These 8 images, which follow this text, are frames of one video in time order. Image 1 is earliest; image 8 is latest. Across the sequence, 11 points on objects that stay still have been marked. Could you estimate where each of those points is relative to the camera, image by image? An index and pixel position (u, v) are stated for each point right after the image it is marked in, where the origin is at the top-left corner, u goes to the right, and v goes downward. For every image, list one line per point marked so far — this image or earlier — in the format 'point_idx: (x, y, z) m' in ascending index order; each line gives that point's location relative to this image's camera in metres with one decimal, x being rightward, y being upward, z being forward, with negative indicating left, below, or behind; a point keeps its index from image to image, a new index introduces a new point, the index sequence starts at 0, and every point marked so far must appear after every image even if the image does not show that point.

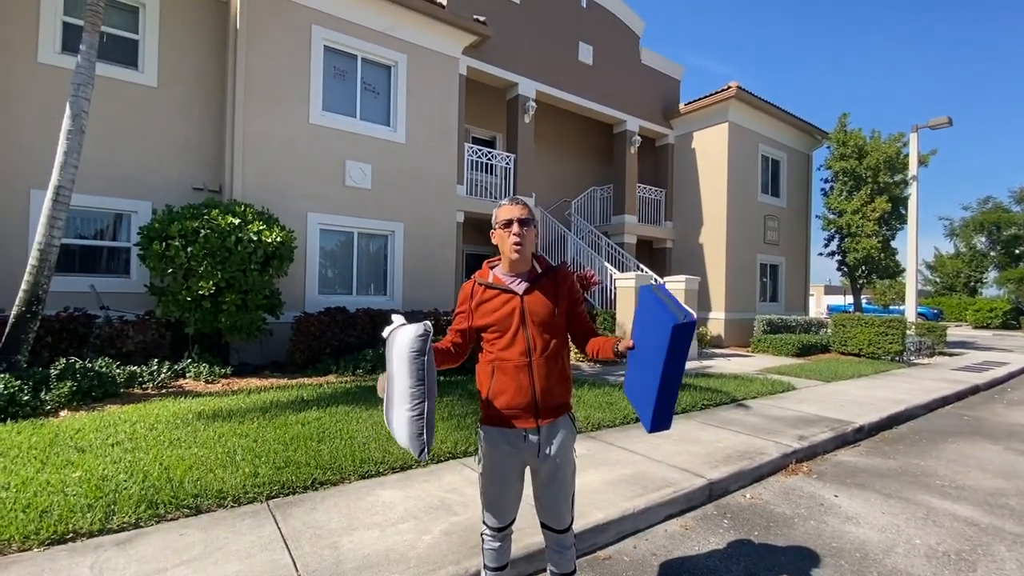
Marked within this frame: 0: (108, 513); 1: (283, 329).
0: (-2.5, -1.4, +3.1) m
1: (-4.1, -0.7, +8.9) m
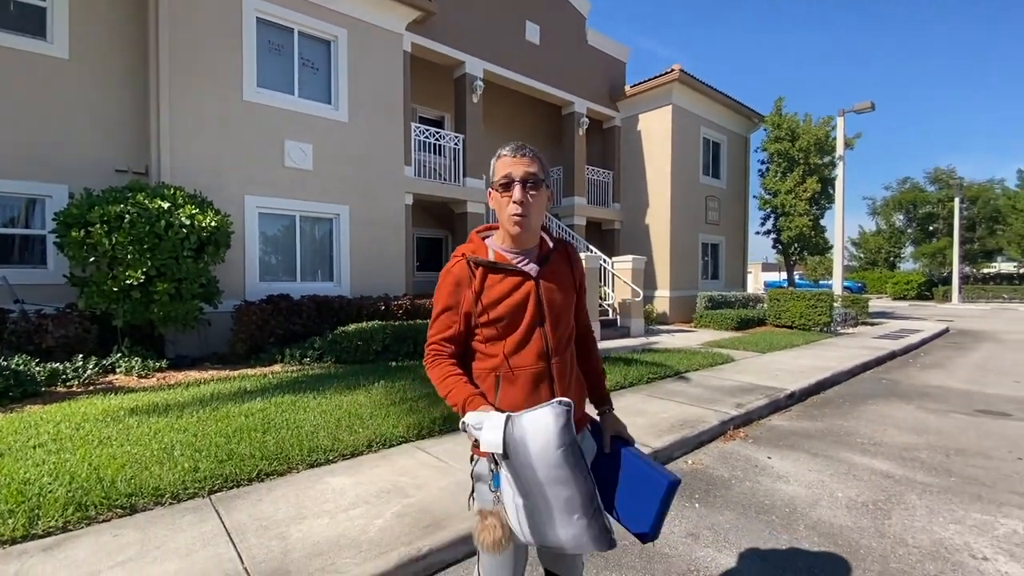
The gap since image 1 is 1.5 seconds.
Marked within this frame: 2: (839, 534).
0: (-2.8, -1.3, +2.9) m
1: (-5.0, -0.5, +8.5) m
2: (+2.2, -1.7, +3.3) m
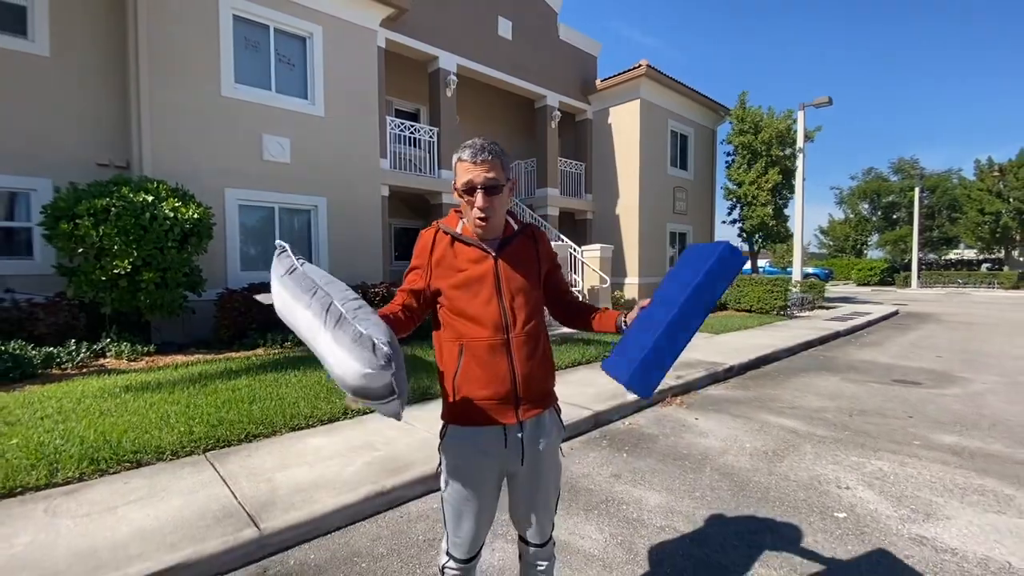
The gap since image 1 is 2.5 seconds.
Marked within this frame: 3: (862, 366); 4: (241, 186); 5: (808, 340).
0: (-3.2, -1.2, +3.4) m
1: (-5.5, -0.3, +8.9) m
2: (+1.8, -1.5, +4.0) m
3: (+6.0, -1.3, +8.5) m
4: (-5.2, +1.9, +9.4) m
5: (+6.2, -1.1, +10.3) m
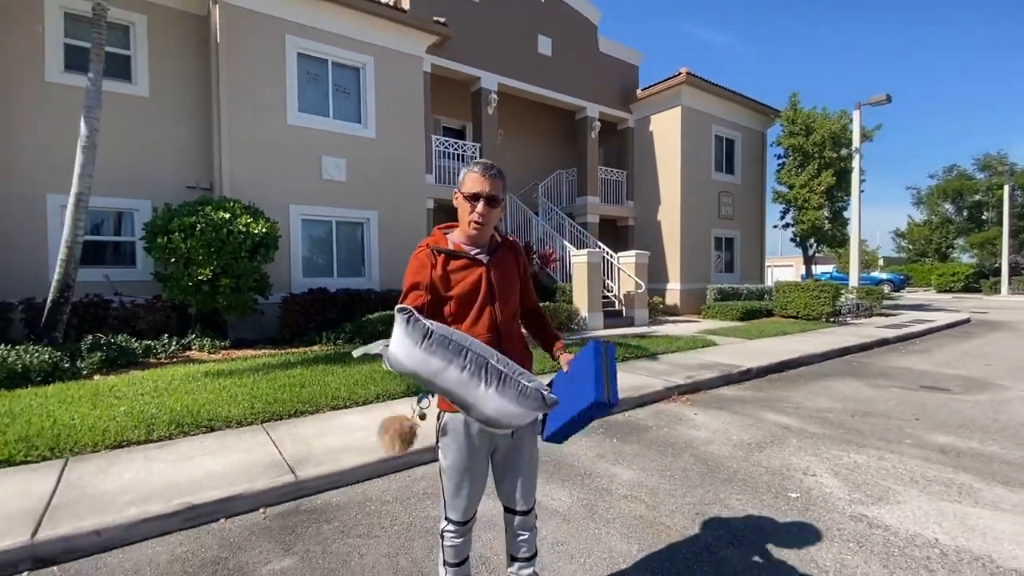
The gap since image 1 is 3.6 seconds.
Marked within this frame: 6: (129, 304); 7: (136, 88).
0: (-3.2, -1.3, +4.4) m
1: (-4.9, -0.4, +10.1) m
2: (+1.8, -1.5, +4.4) m
3: (+6.5, -1.4, +8.3) m
4: (-4.5, +1.8, +10.6) m
5: (+6.9, -1.2, +10.1) m
6: (-6.6, -0.3, +8.5) m
7: (-7.3, +3.9, +9.5) m
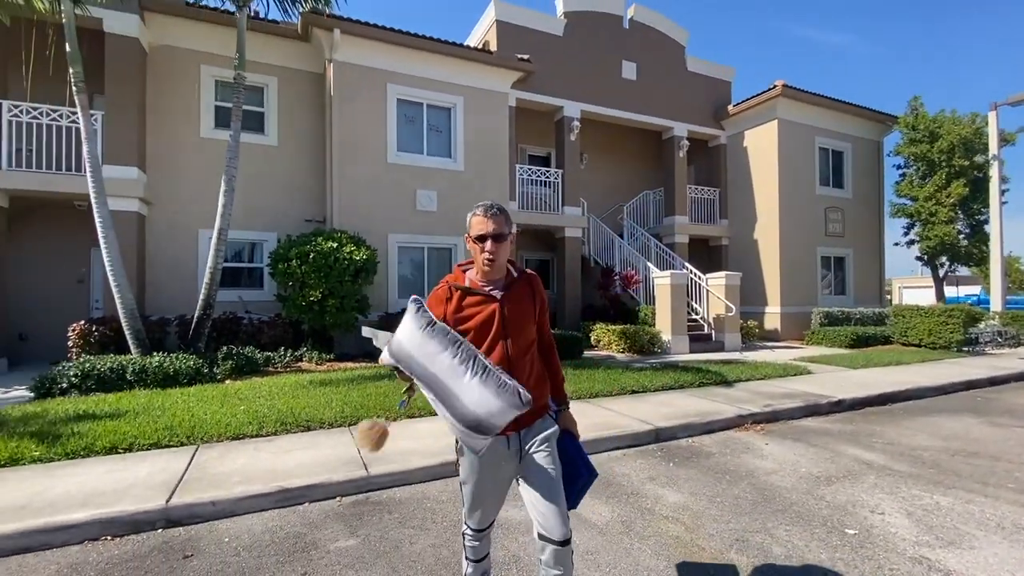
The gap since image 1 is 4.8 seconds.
0: (-2.7, -1.5, +5.3) m
1: (-3.2, -0.9, +11.2) m
2: (+2.3, -1.8, +4.3) m
3: (+7.6, -1.8, +7.2) m
4: (-2.7, +1.4, +11.8) m
5: (+8.3, -1.7, +8.9) m
6: (-5.2, -0.7, +9.9) m
7: (-5.6, +3.4, +11.3) m
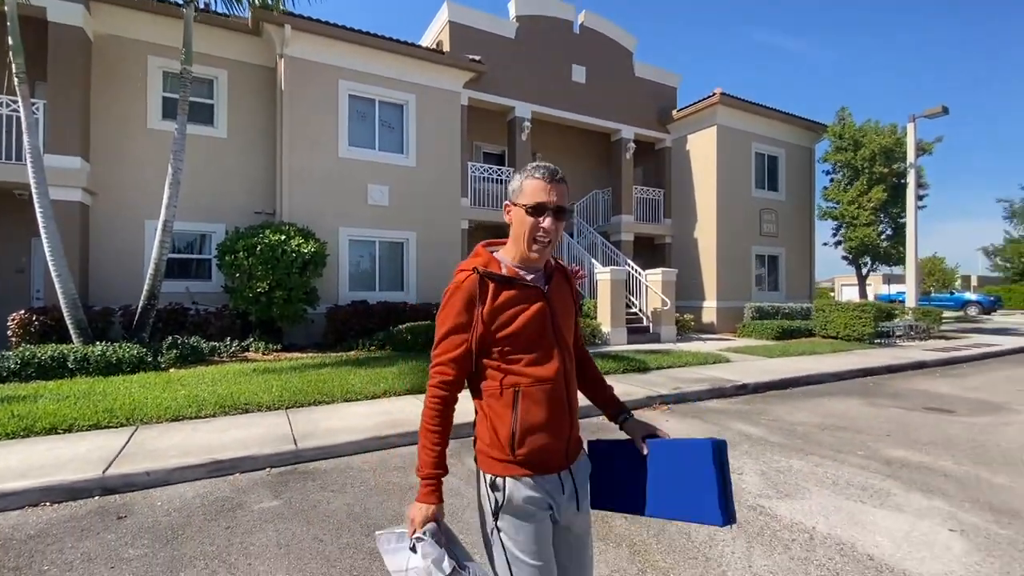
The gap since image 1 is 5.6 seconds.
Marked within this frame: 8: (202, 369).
0: (-3.6, -1.4, +5.6) m
1: (-4.5, -0.7, +11.5) m
2: (+1.5, -1.7, +4.9) m
3: (+6.6, -1.8, +8.2) m
4: (-3.9, +1.5, +12.0) m
5: (+7.2, -1.6, +9.9) m
6: (-6.3, -0.5, +10.1) m
7: (-6.8, +3.6, +11.3) m
8: (-4.9, -1.3, +7.8) m
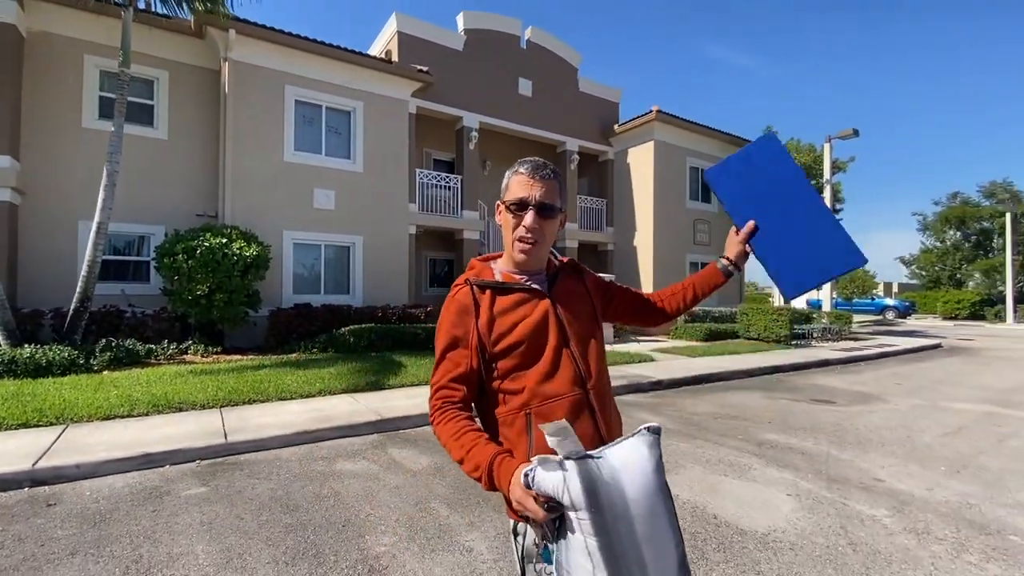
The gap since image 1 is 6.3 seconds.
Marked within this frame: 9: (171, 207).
0: (-4.4, -1.4, +5.8) m
1: (-5.8, -0.8, +11.6) m
2: (+0.6, -1.8, +5.5) m
3: (+5.5, -1.9, +9.2) m
4: (-5.4, +1.5, +12.2) m
5: (+5.9, -1.7, +11.0) m
6: (-7.6, -0.5, +10.0) m
7: (-8.1, +3.6, +11.3) m
8: (-6.0, -1.3, +7.9) m
9: (-7.9, +1.9, +11.4) m
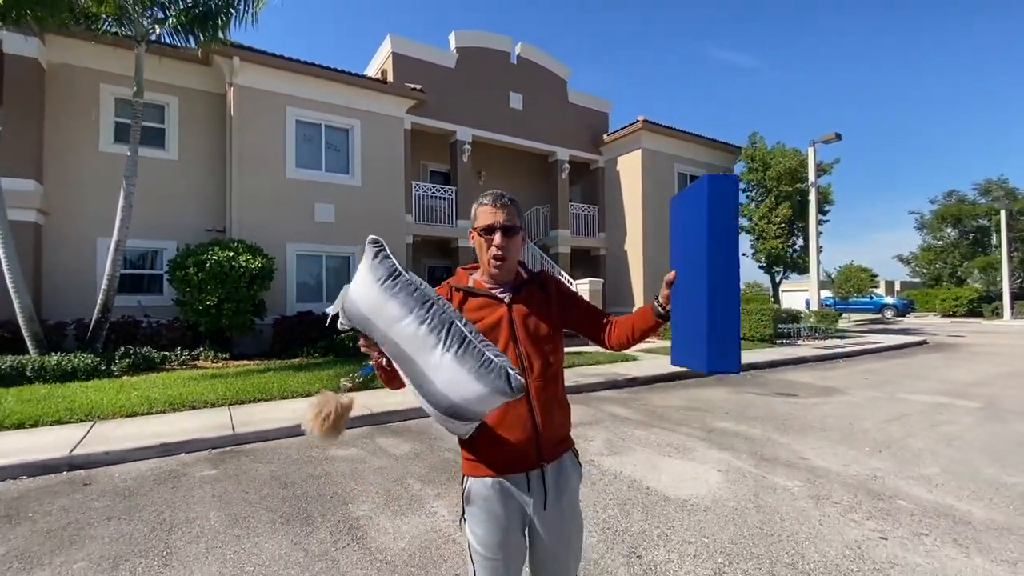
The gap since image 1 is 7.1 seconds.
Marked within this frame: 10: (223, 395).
0: (-4.8, -1.6, +6.5) m
1: (-6.1, -1.0, +12.4) m
2: (+0.3, -1.8, +6.2) m
3: (+5.2, -1.9, +9.8) m
4: (-5.6, +1.2, +13.0) m
5: (+5.7, -1.8, +11.6) m
6: (-7.8, -0.8, +10.8) m
7: (-8.4, +3.3, +12.1) m
8: (-6.3, -1.5, +8.7) m
9: (-8.2, +1.6, +12.2) m
10: (-4.2, -1.5, +7.1) m
